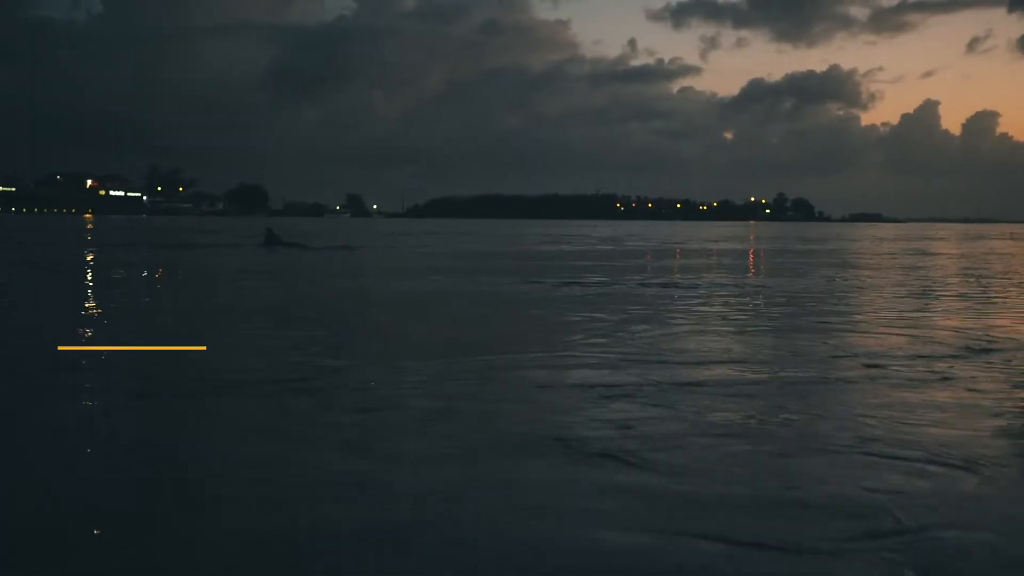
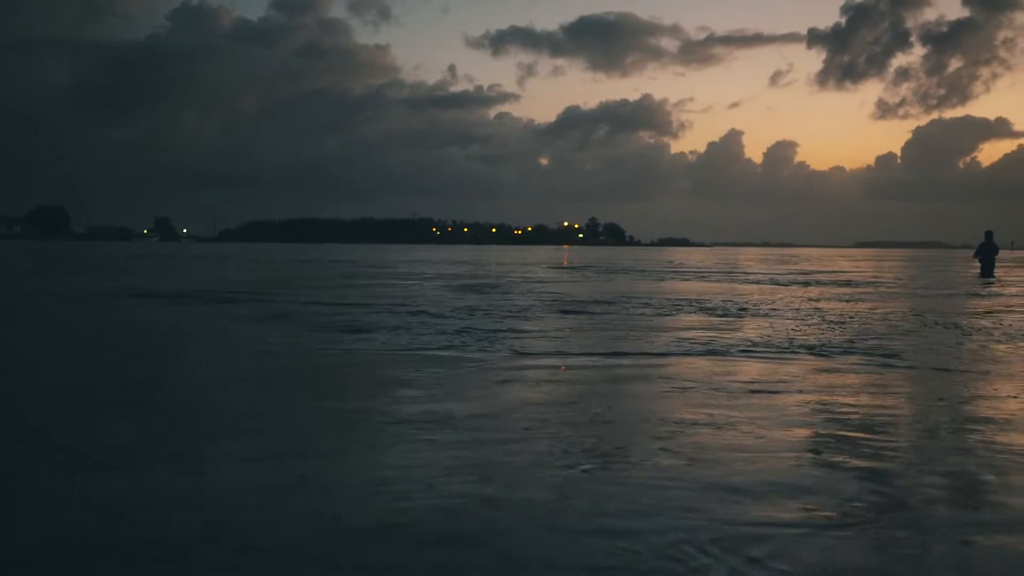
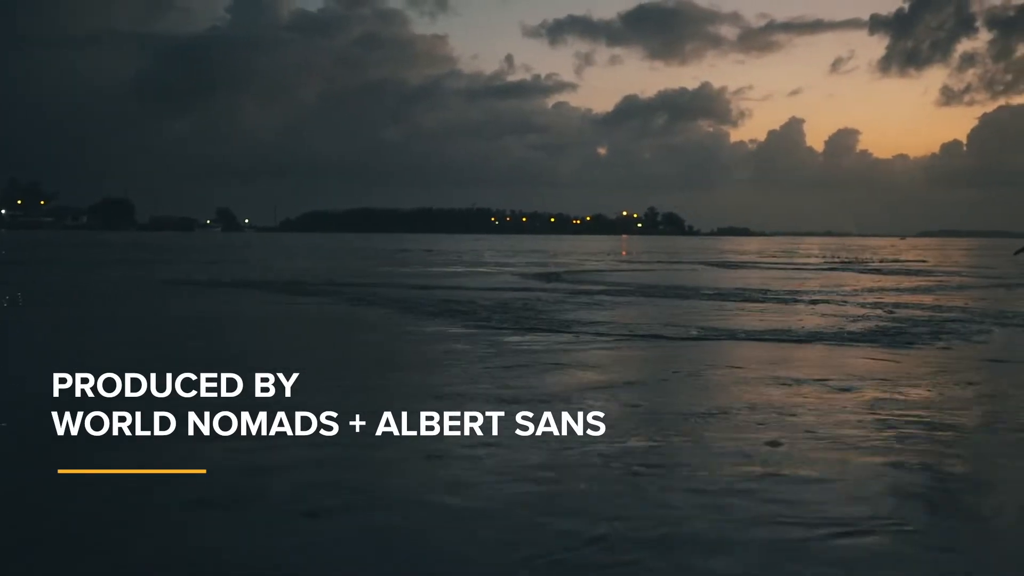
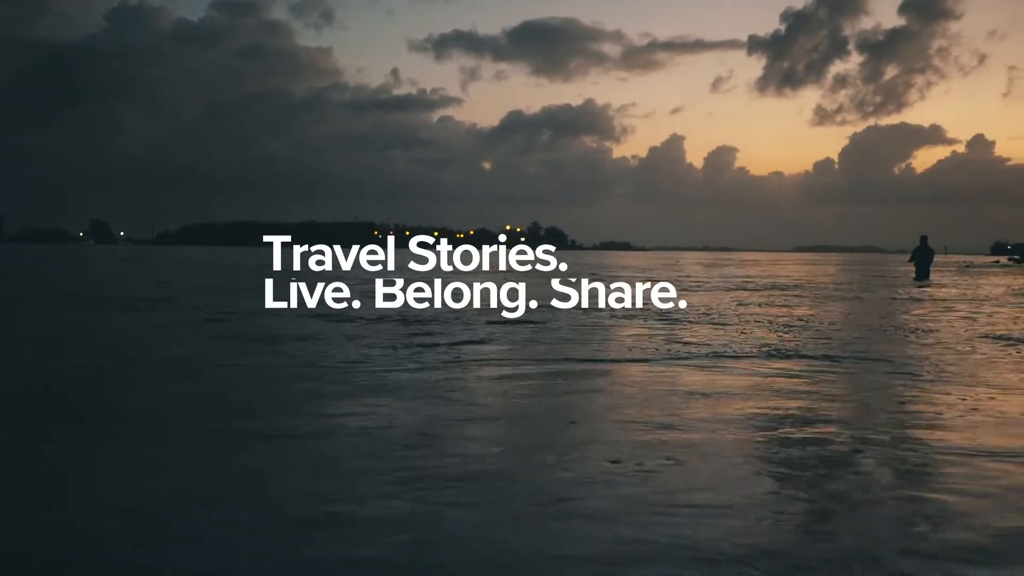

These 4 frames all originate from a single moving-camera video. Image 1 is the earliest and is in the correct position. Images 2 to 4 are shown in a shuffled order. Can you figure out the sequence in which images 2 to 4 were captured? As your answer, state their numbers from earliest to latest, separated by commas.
3, 2, 4
